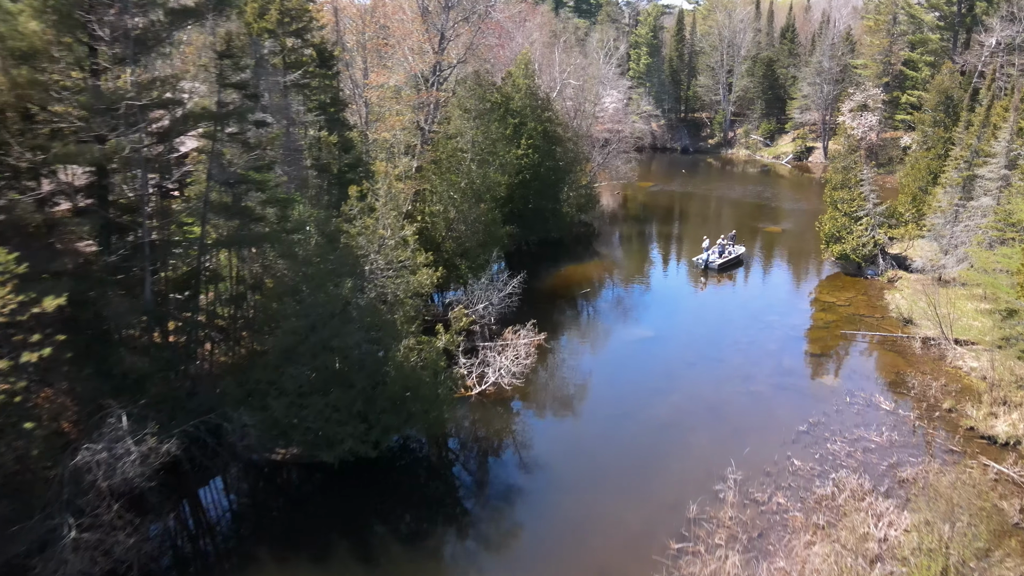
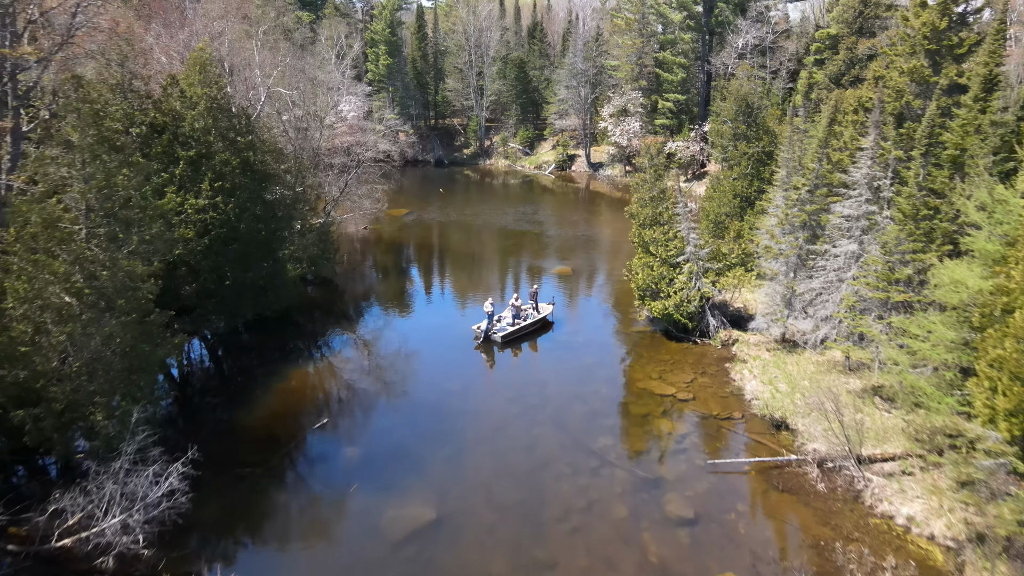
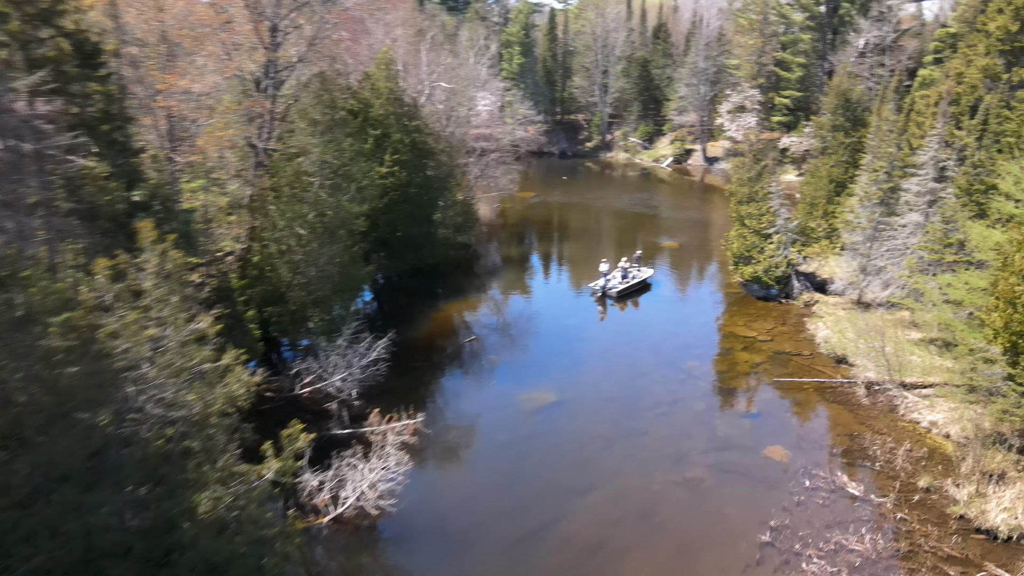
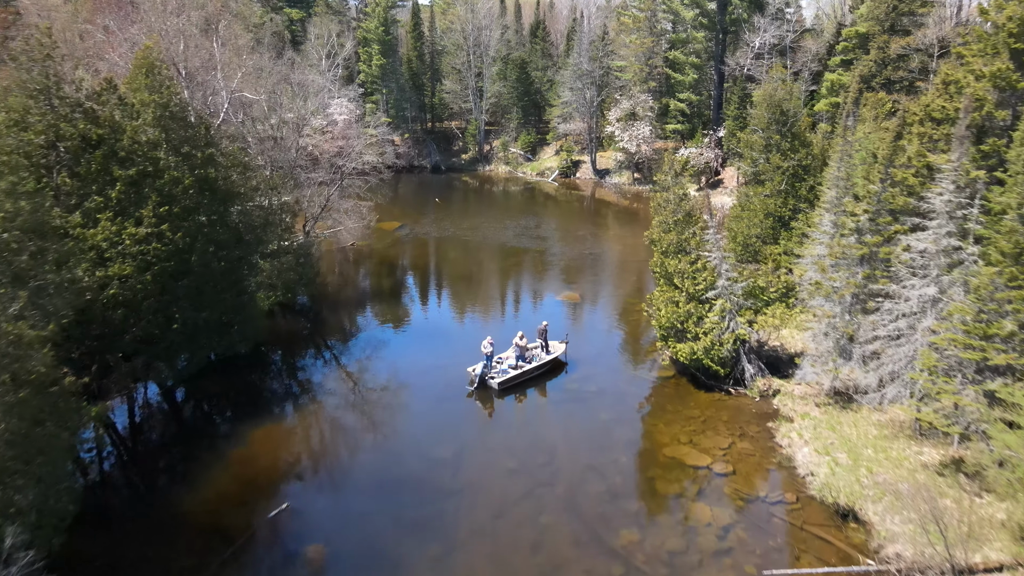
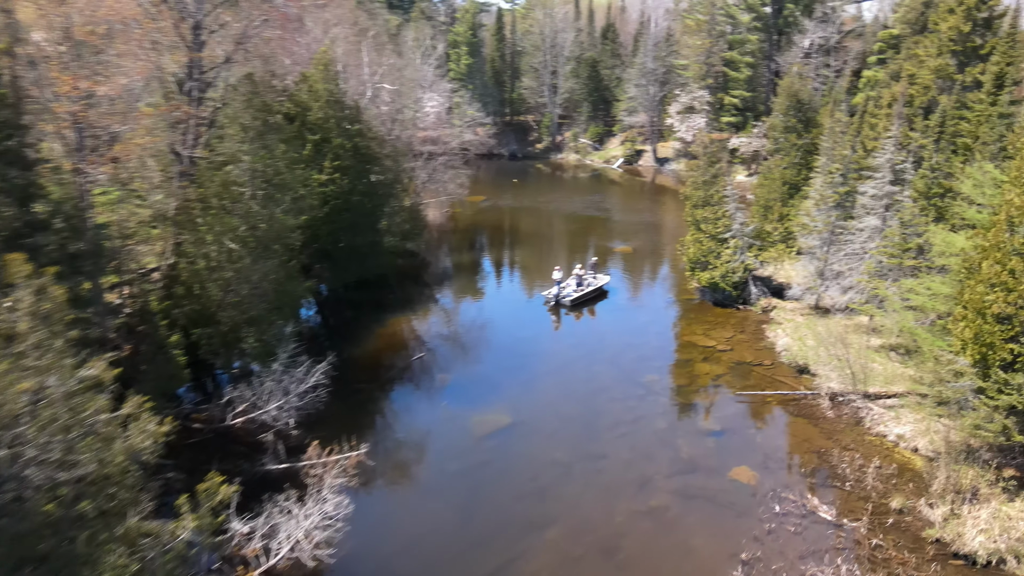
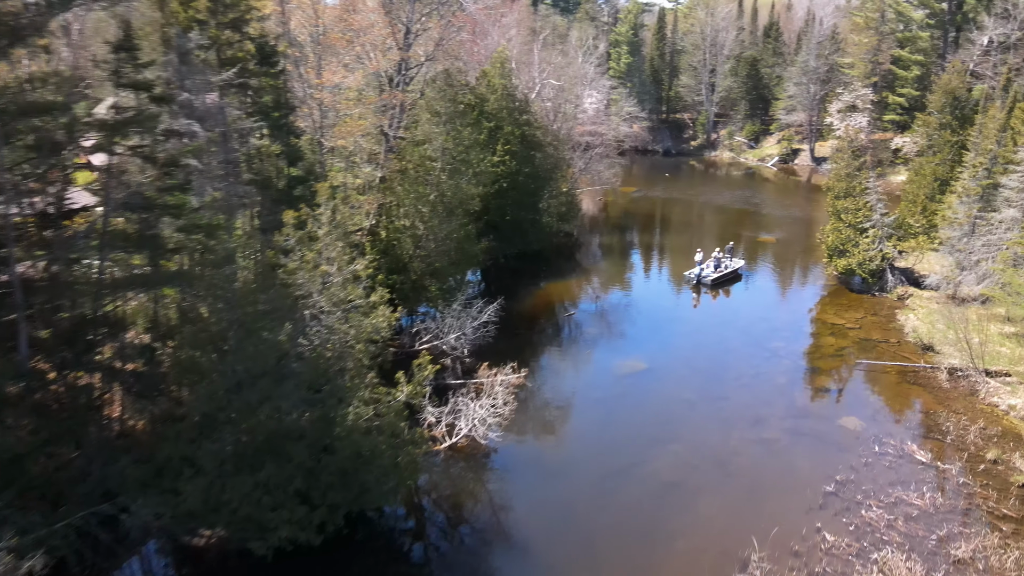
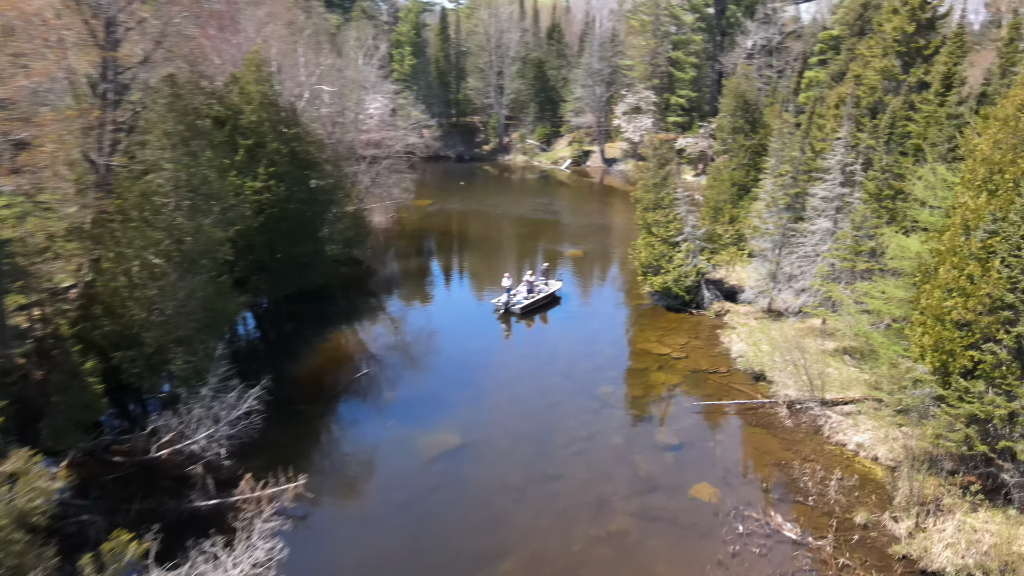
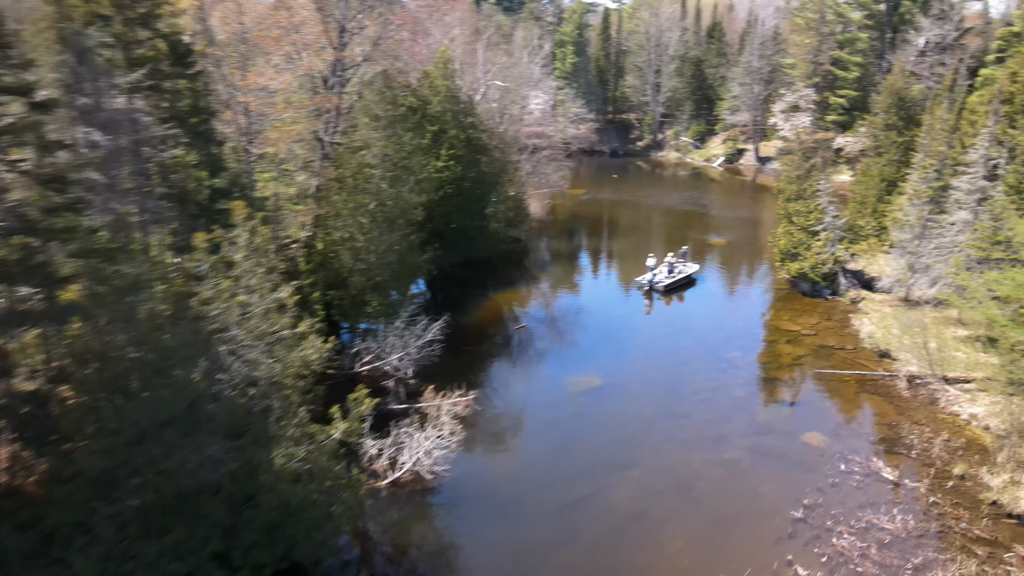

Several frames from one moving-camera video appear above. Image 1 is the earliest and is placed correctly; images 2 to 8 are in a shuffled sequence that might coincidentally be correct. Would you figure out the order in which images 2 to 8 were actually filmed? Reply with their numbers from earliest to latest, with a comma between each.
6, 8, 3, 5, 7, 2, 4
